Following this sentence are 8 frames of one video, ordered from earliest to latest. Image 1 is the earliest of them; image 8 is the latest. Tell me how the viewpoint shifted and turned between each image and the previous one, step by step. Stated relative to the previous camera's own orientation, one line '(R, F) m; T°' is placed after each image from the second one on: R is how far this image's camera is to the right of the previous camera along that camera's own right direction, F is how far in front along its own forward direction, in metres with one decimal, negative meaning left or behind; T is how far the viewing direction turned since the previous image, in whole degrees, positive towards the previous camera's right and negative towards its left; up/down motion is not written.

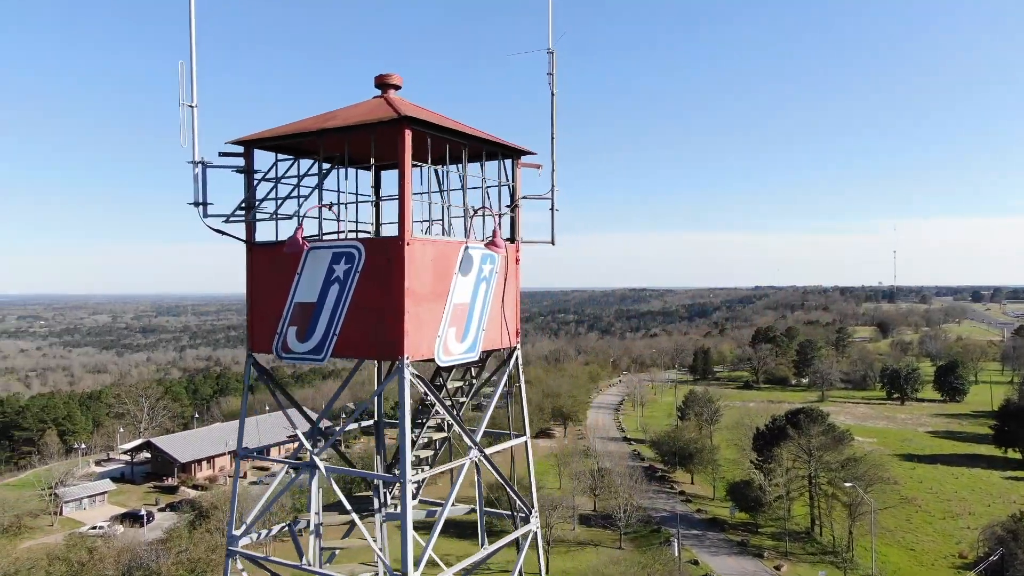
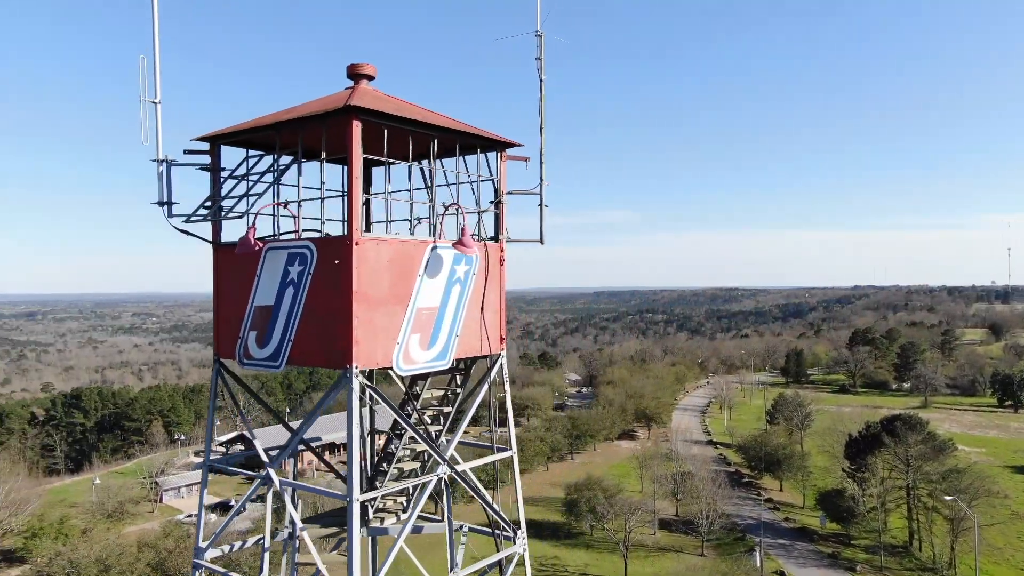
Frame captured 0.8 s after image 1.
(+0.9, +0.6) m; -5°
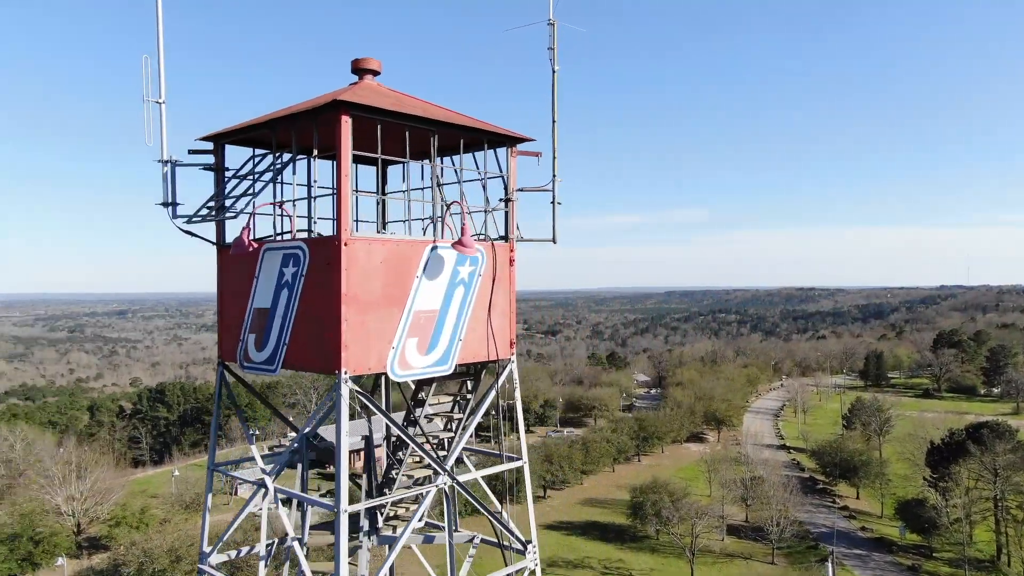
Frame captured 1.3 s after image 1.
(+0.5, +0.4) m; -5°
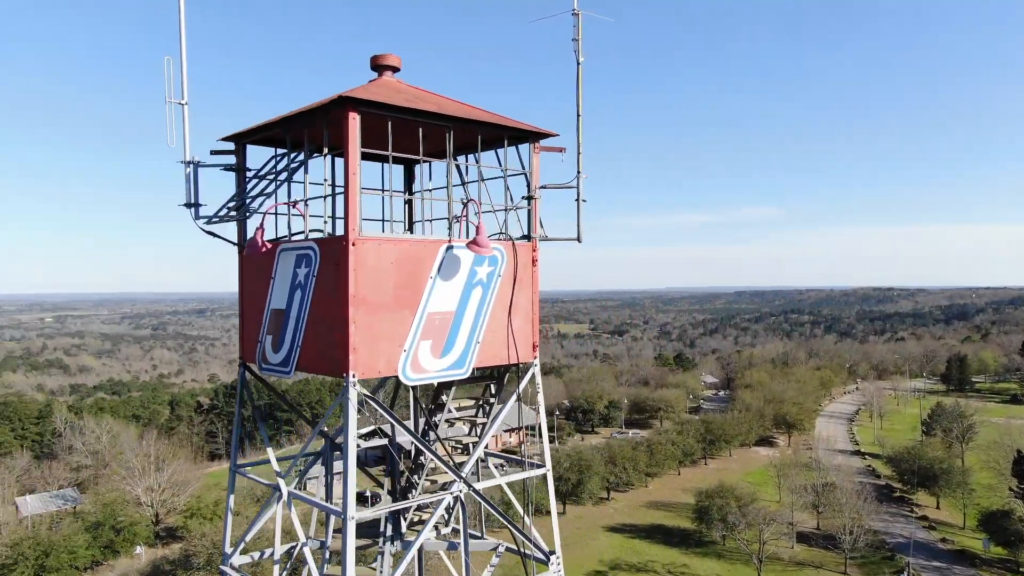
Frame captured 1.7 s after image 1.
(+0.3, +0.3) m; -5°
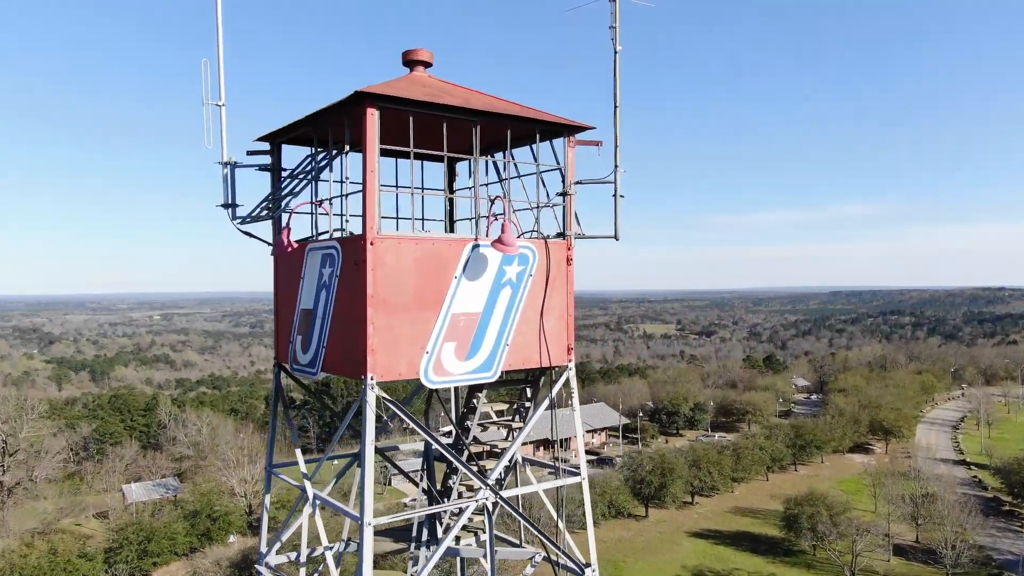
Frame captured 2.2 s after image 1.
(+0.4, +0.3) m; -6°
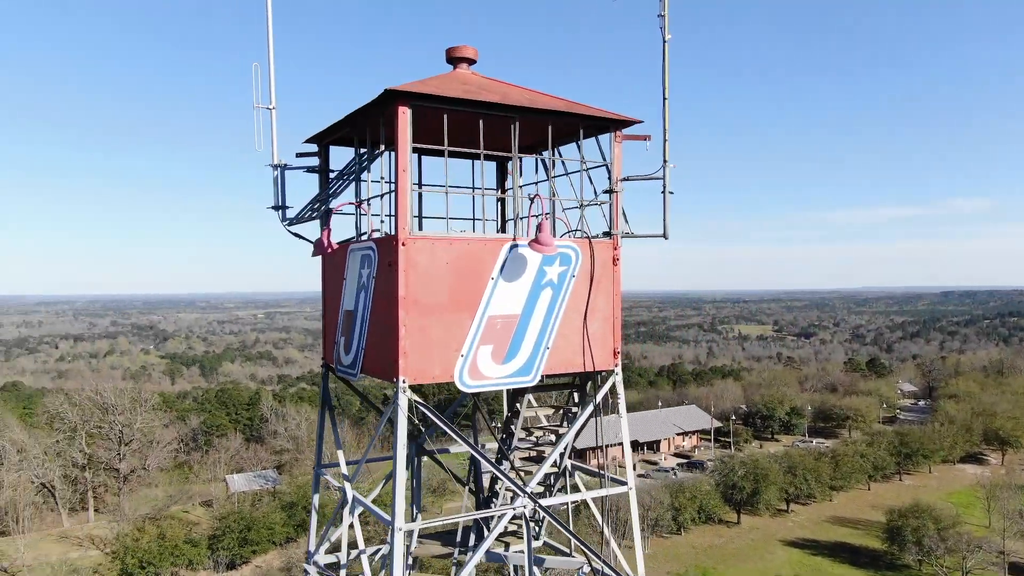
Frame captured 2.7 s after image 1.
(+0.3, +0.2) m; -7°
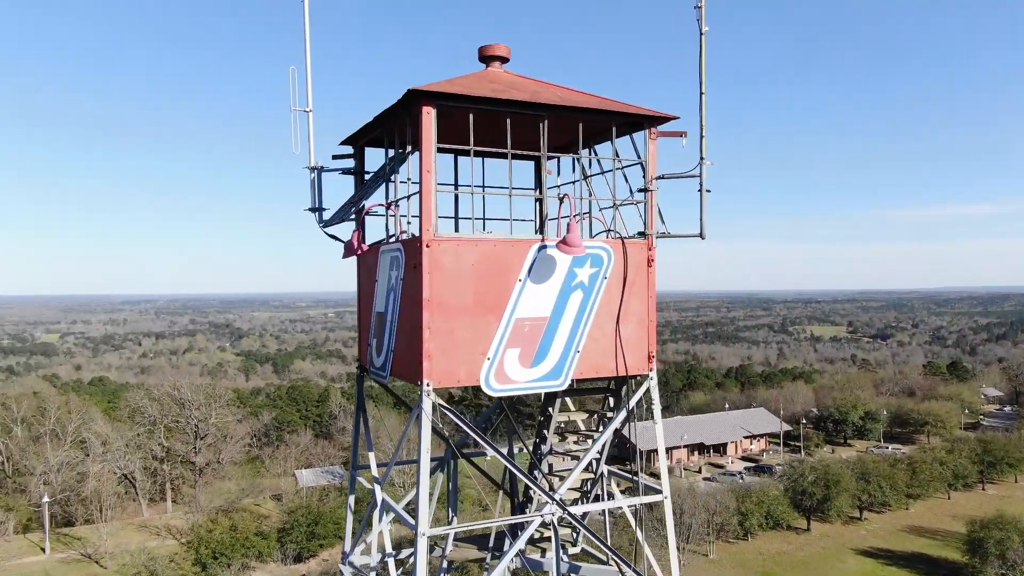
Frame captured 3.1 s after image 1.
(+0.2, +0.1) m; -5°
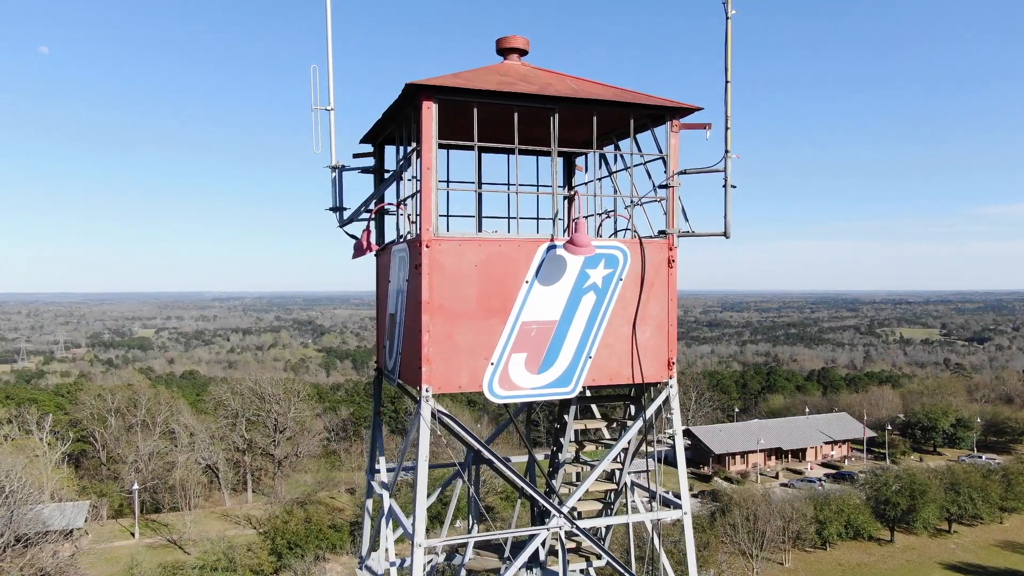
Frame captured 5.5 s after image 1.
(+0.5, +0.3) m; -6°
